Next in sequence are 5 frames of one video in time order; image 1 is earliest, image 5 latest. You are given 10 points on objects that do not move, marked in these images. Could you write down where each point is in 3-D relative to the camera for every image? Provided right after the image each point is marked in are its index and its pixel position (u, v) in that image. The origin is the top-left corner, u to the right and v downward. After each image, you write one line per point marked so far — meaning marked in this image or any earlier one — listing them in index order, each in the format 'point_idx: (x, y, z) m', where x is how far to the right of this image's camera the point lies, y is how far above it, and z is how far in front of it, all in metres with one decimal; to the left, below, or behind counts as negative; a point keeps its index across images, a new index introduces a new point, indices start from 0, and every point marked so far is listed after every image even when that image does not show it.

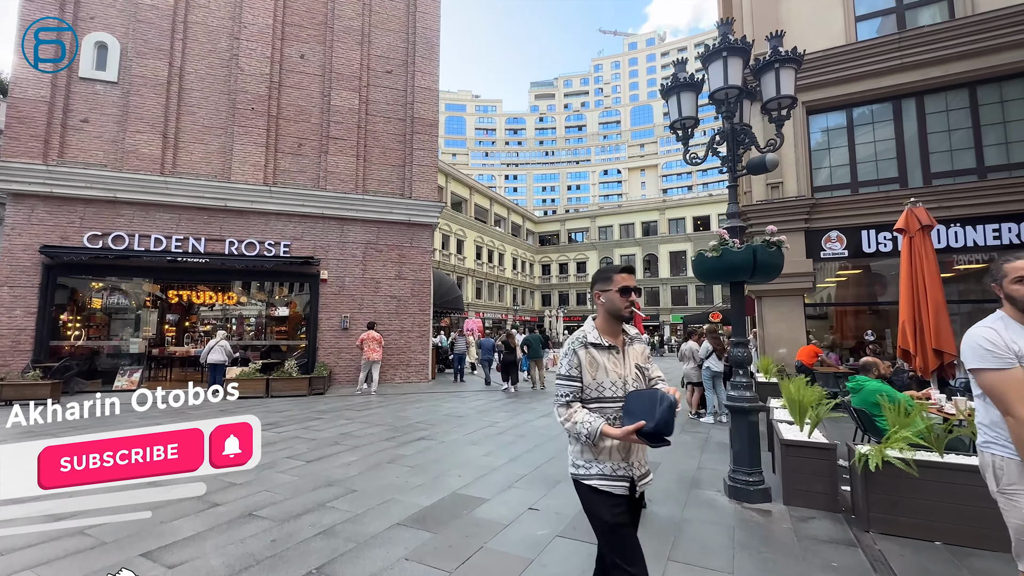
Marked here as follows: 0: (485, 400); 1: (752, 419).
0: (-0.6, -2.7, +10.6) m
1: (+2.3, -1.3, +4.3) m
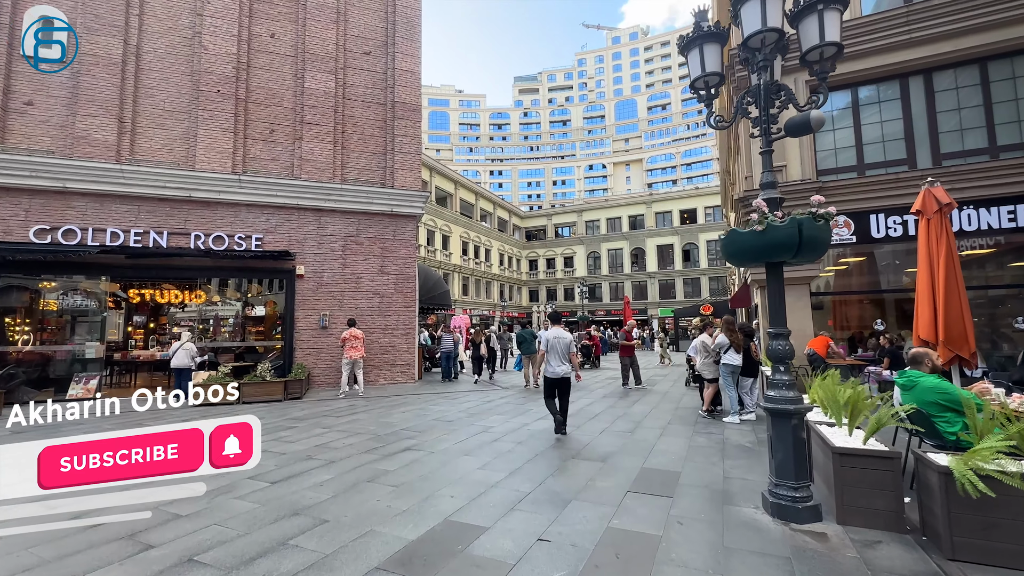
0: (-0.8, -2.5, +9.9) m
1: (+2.3, -1.1, +3.7) m
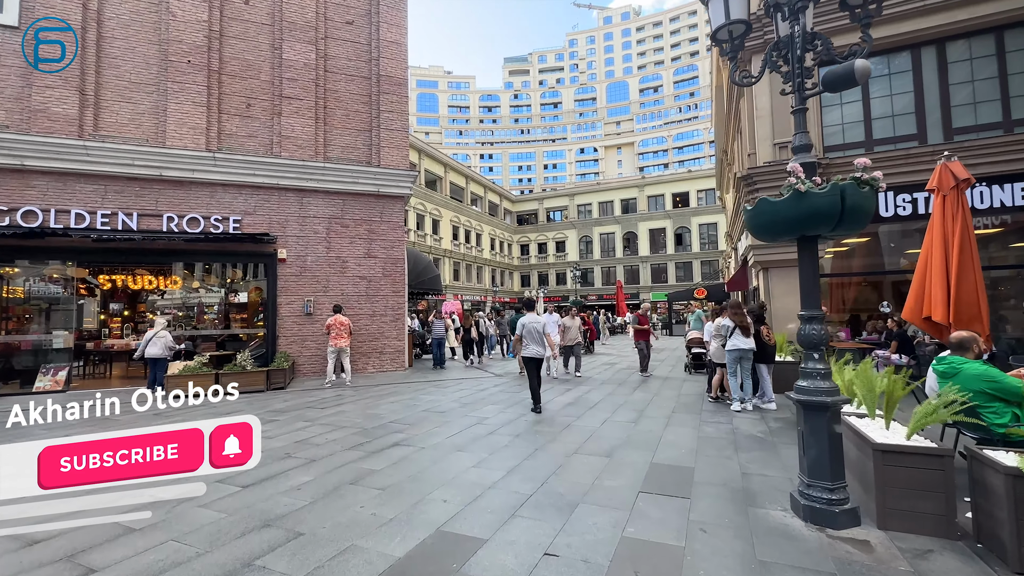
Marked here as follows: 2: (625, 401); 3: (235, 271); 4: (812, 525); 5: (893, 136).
0: (-0.9, -2.2, +9.4) m
1: (+2.3, -0.9, +3.3) m
2: (+2.0, -2.0, +7.9) m
3: (-7.4, +0.4, +11.9) m
4: (+2.2, -1.7, +3.3) m
5: (+8.4, +3.3, +9.8) m
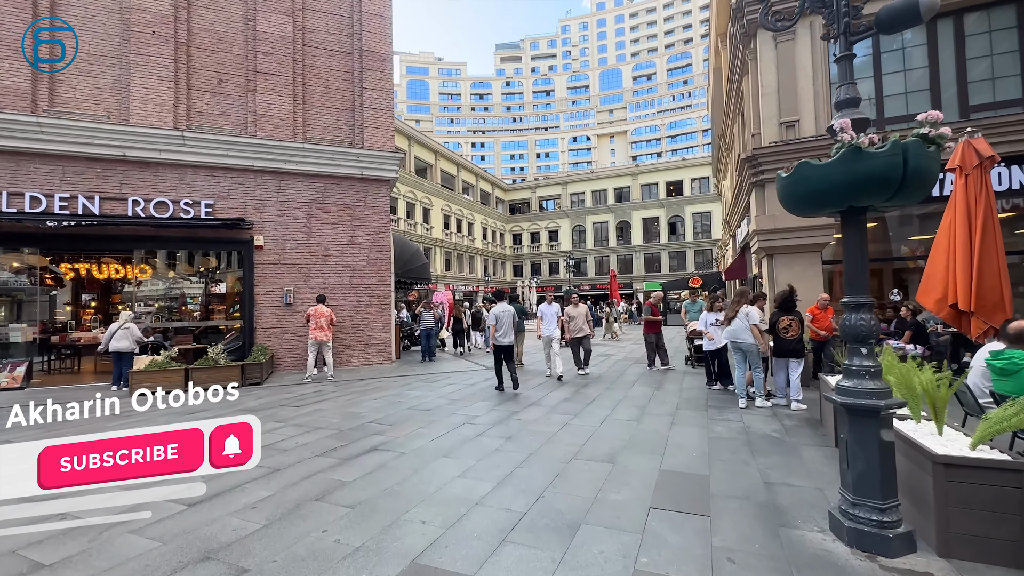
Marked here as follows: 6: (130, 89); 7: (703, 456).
0: (-1.1, -1.9, +8.9) m
1: (+2.3, -0.8, +2.7) m
2: (+1.9, -1.8, +7.4) m
3: (-7.6, +0.7, +11.2) m
4: (+2.1, -1.6, +2.7) m
5: (+8.2, +3.6, +9.3) m
6: (-8.8, +4.6, +10.3) m
7: (+1.9, -1.7, +4.5) m
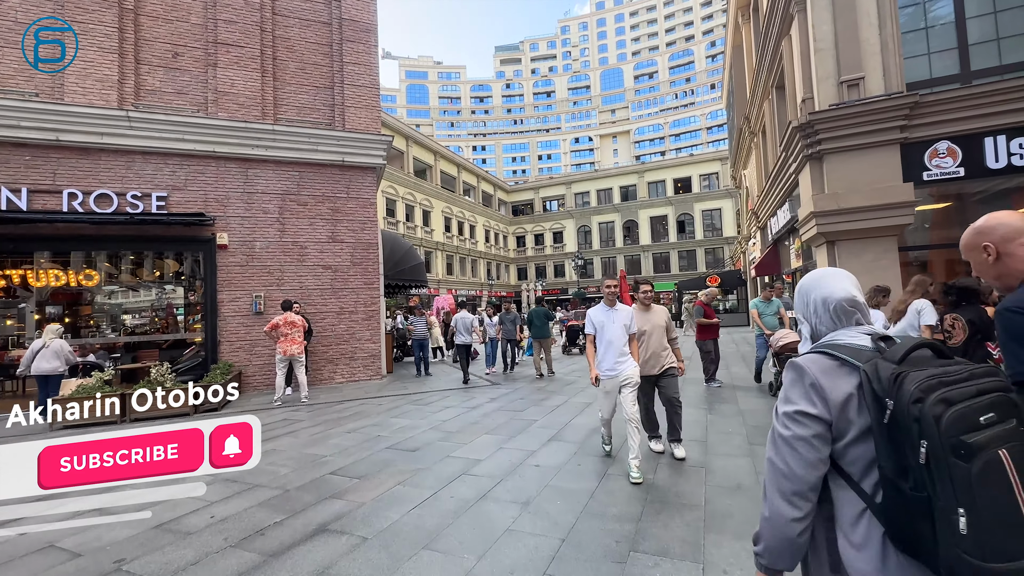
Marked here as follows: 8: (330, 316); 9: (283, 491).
0: (-0.9, -1.9, +7.2) m
1: (+2.4, -0.7, +1.1) m
2: (+2.0, -1.7, +5.7) m
3: (-7.5, +0.5, +9.6) m
4: (+2.2, -1.5, +1.0) m
5: (+8.3, +3.8, +7.6) m
6: (-8.7, +4.4, +8.7) m
7: (+2.1, -1.6, +2.8) m
8: (-4.2, -0.6, +10.3) m
9: (-2.1, -1.8, +4.0) m
